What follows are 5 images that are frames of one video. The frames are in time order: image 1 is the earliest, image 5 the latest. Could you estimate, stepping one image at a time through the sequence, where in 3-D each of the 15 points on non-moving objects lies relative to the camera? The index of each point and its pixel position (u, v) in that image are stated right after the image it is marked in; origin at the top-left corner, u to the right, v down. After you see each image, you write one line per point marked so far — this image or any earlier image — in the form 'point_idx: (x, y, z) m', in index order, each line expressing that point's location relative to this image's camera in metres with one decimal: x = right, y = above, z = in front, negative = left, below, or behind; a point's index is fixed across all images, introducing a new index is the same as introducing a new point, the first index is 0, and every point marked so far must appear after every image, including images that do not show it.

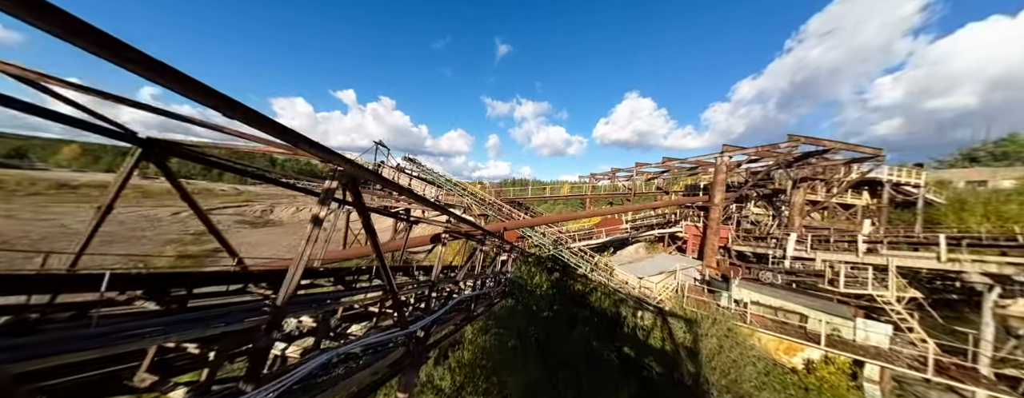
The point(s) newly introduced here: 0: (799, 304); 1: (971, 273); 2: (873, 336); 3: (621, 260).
0: (+10.5, -3.8, +9.6) m
1: (+14.5, -2.3, +8.3) m
2: (+11.6, -4.4, +8.5) m
3: (+7.8, -4.4, +18.3) m
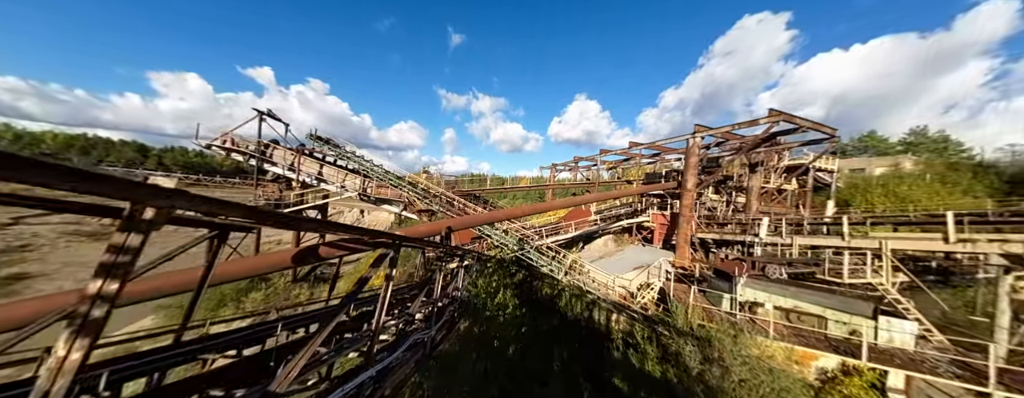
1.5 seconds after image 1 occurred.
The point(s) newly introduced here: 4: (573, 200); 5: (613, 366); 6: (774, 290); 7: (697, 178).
0: (+9.1, -3.1, +7.9) m
1: (+13.2, -1.6, +7.2) m
2: (+10.3, -3.7, +7.1) m
3: (+5.1, -3.7, +16.2) m
4: (+2.1, -0.1, +8.6) m
5: (+3.1, -5.0, +7.9) m
6: (+8.2, -2.8, +8.2) m
7: (+10.7, +1.2, +14.6) m
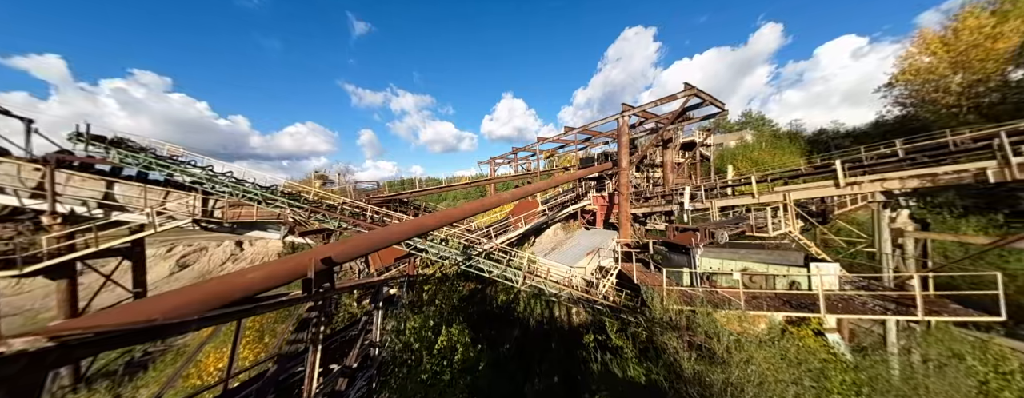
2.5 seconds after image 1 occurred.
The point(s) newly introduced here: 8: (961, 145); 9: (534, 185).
0: (+7.5, -1.9, +8.0) m
1: (+11.5, +0.2, +8.3) m
2: (+9.0, -2.3, +7.5) m
3: (+1.8, -3.0, +15.0) m
4: (+0.2, +0.2, +6.9) m
5: (+2.0, -4.6, +6.5) m
6: (+6.6, -1.7, +8.0) m
7: (+6.9, +2.5, +14.8) m
8: (+12.4, +1.5, +7.1) m
9: (+0.8, +0.5, +8.2) m
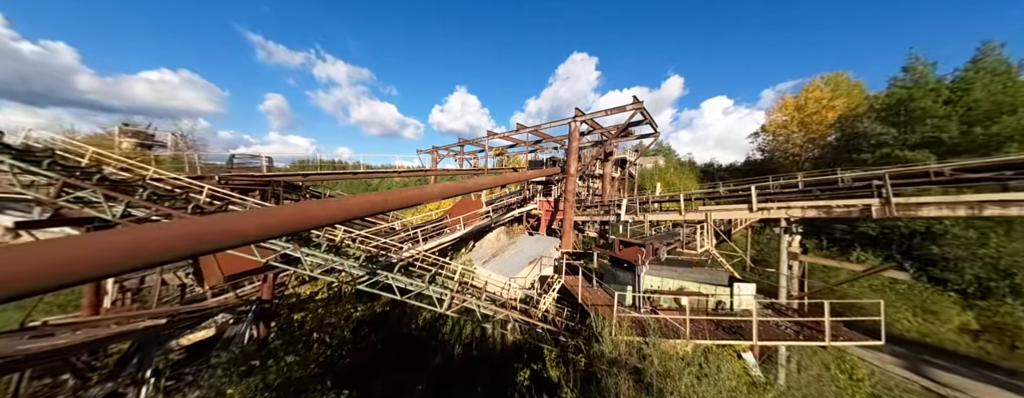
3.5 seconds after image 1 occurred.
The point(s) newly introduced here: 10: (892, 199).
0: (+5.5, -2.4, +7.9) m
1: (+9.4, -0.7, +9.1) m
2: (+7.0, -3.0, +7.8) m
3: (-1.9, -3.0, +13.4) m
4: (-1.2, +0.3, +5.1) m
5: (+0.2, -4.6, +5.1) m
6: (+4.5, -2.2, +7.7) m
7: (+3.6, +2.1, +14.4) m
8: (+10.7, +0.5, +8.2) m
9: (-1.0, +0.5, +6.6) m
10: (+10.1, 0.0, +6.9) m
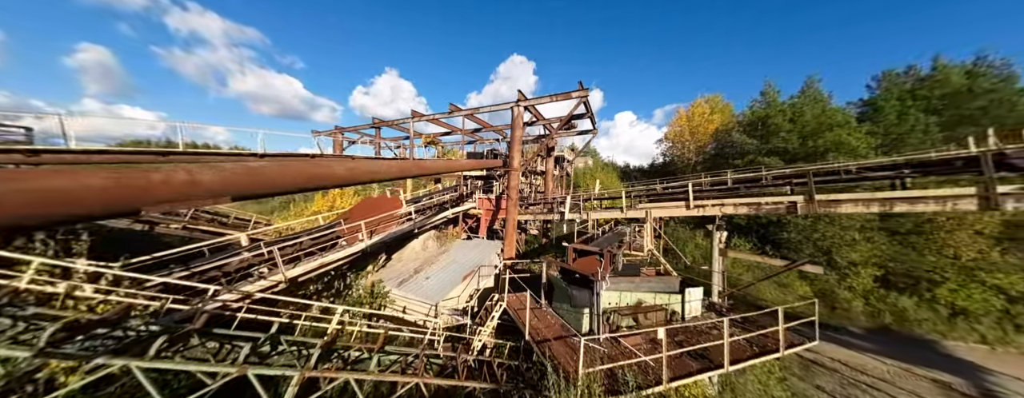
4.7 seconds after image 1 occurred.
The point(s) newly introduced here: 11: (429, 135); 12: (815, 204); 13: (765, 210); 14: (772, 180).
0: (+3.6, -2.3, +6.9) m
1: (+7.1, -0.6, +9.1) m
2: (+5.1, -3.0, +7.2) m
3: (-4.9, -2.8, +10.4) m
4: (-2.1, +0.3, +2.5) m
5: (-0.8, -4.6, +3.0) m
6: (+2.7, -2.1, +6.5) m
7: (+0.1, +2.3, +12.6) m
8: (+8.5, +0.6, +8.5) m
9: (-2.3, +0.5, +4.0) m
10: (+8.3, +0.1, +7.1) m
11: (-6.1, +4.7, +18.2) m
12: (+8.3, -0.2, +7.1) m
13: (+7.7, -0.3, +7.9) m
14: (+8.5, +0.6, +8.6) m
